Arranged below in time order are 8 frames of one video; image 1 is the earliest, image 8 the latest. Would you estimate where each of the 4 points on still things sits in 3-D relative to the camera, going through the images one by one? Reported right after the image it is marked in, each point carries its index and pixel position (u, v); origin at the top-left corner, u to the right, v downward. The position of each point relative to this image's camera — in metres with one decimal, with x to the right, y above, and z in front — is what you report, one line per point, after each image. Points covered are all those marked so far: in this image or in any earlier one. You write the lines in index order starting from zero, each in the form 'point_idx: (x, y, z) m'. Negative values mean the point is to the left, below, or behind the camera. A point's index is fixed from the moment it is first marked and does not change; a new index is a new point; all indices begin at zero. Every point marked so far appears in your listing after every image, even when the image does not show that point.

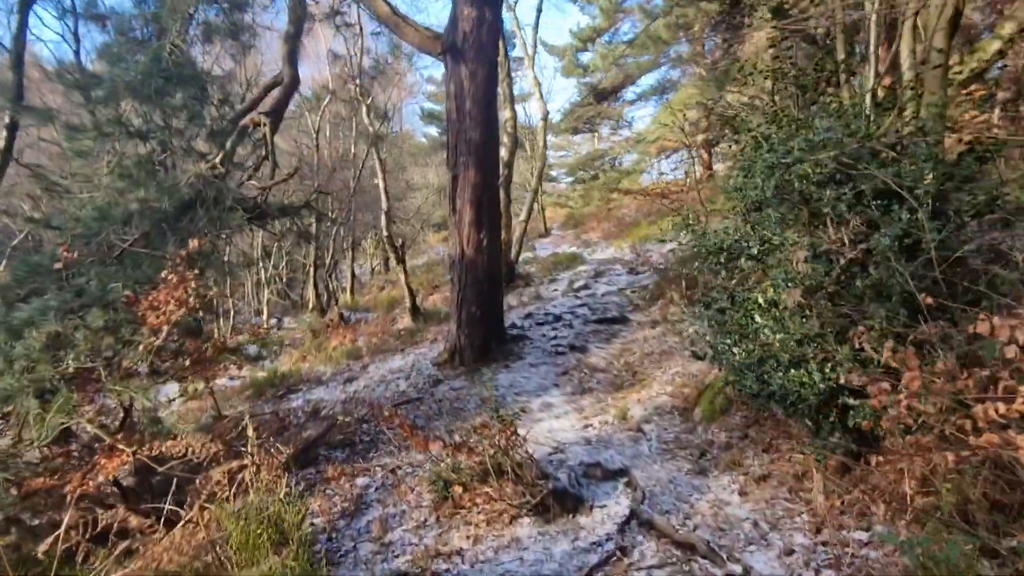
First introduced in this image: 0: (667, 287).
0: (+1.9, 0.0, +9.0) m
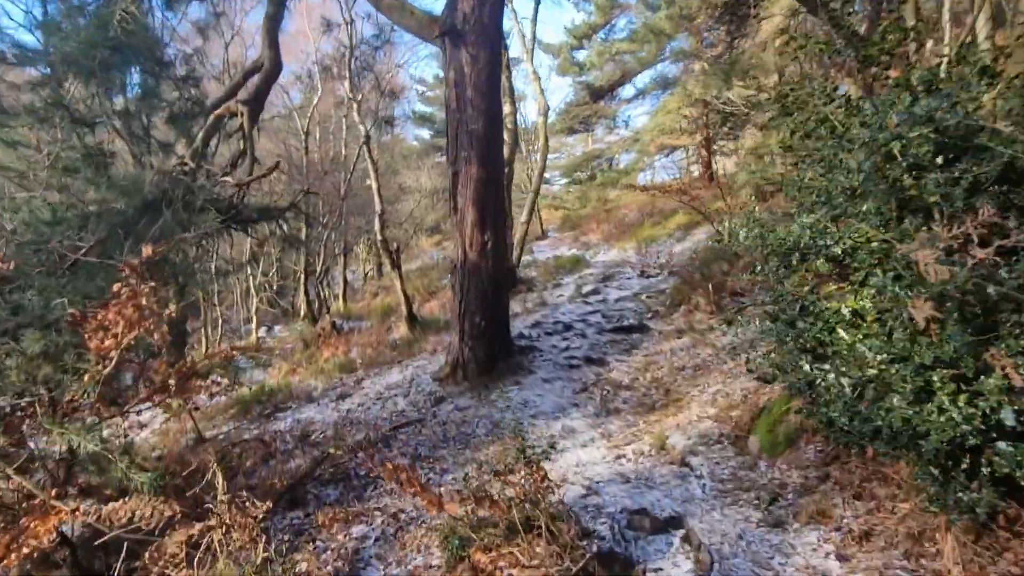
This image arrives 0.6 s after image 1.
0: (+2.0, 0.0, +8.3) m
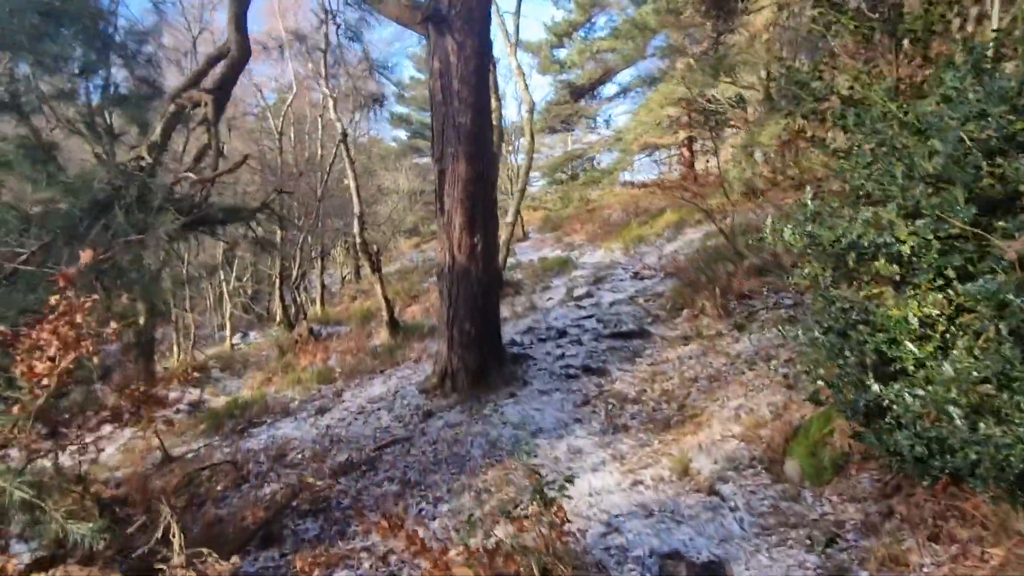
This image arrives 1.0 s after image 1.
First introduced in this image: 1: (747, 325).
0: (+1.9, -0.1, +7.8) m
1: (+2.1, -0.3, +6.4) m
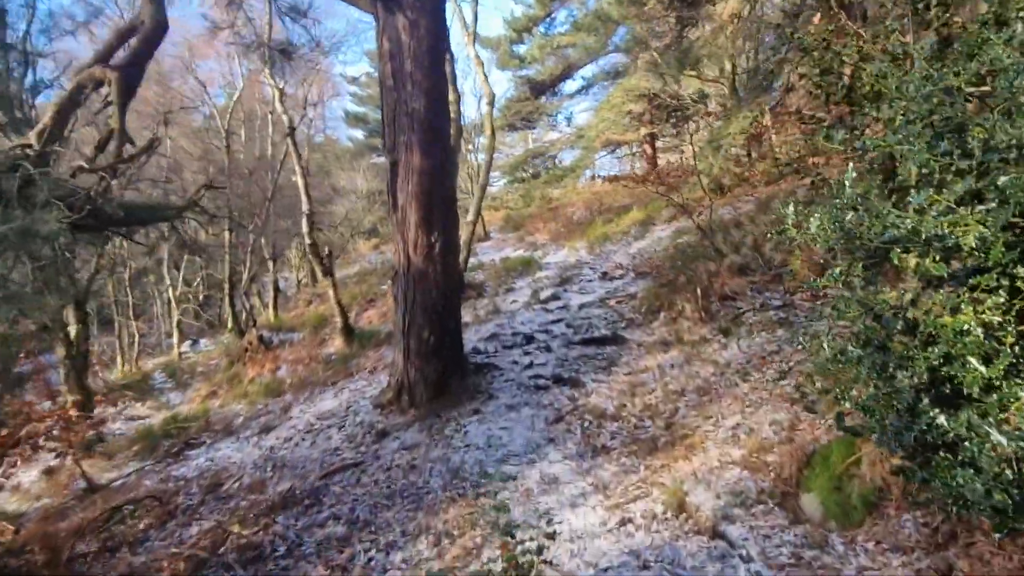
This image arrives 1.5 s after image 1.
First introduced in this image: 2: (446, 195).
0: (+1.6, -0.1, +7.2) m
1: (+1.8, -0.3, +5.9) m
2: (-0.6, +0.9, +6.9) m
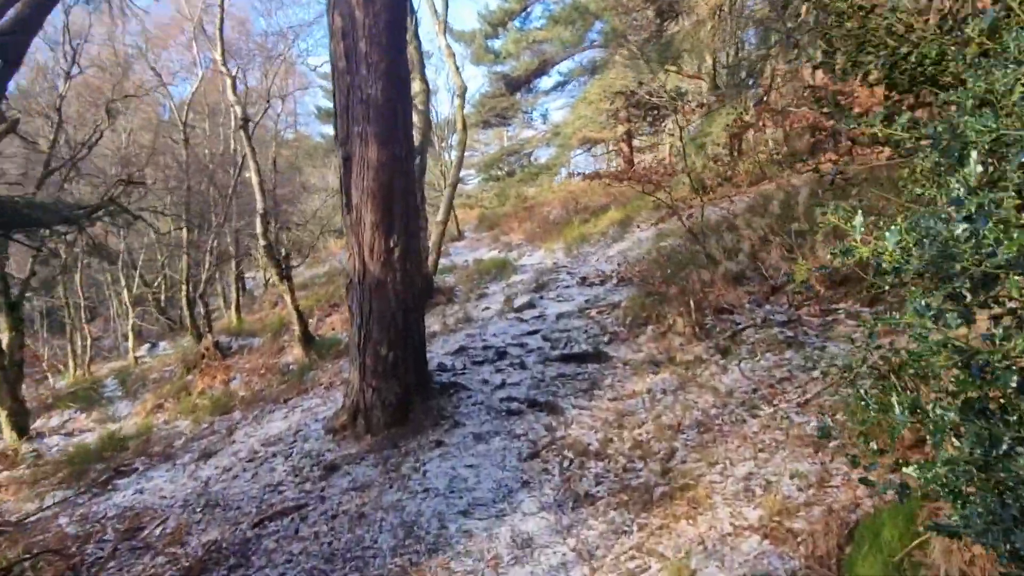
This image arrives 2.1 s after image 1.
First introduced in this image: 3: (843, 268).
0: (+1.3, -0.2, +6.5) m
1: (+1.5, -0.4, +5.1) m
2: (-0.9, +0.8, +6.0) m
3: (+2.4, +0.1, +5.3) m
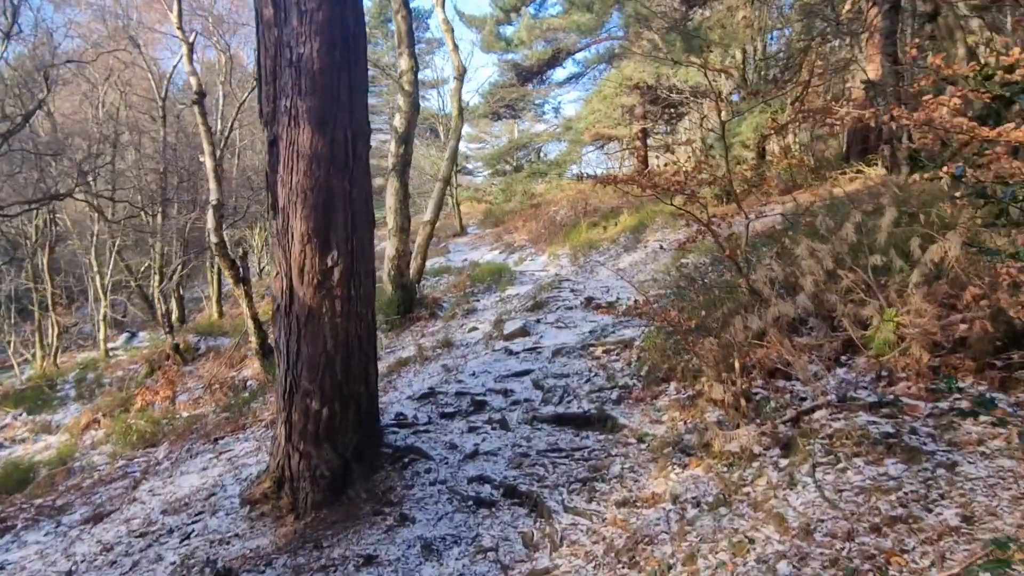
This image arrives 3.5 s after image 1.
0: (+1.2, -0.5, +4.9) m
1: (+1.4, -0.7, +3.5) m
2: (-1.0, +0.6, +4.5) m
3: (+2.3, -0.2, +3.7) m
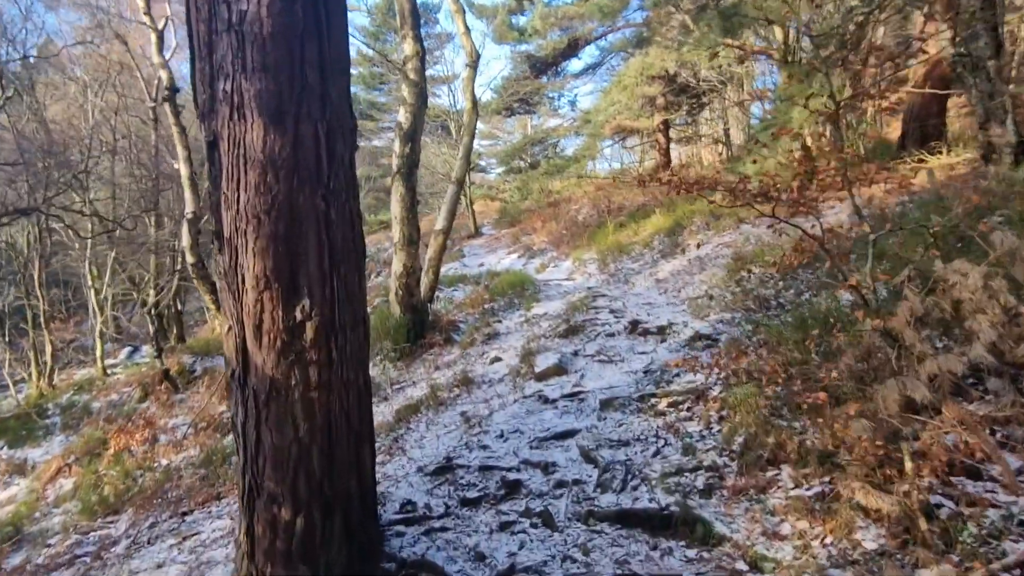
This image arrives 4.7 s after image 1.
0: (+1.4, -0.7, +3.5) m
1: (+1.6, -1.0, +2.2) m
2: (-0.8, +0.3, +3.1) m
3: (+2.5, -0.4, +2.3) m
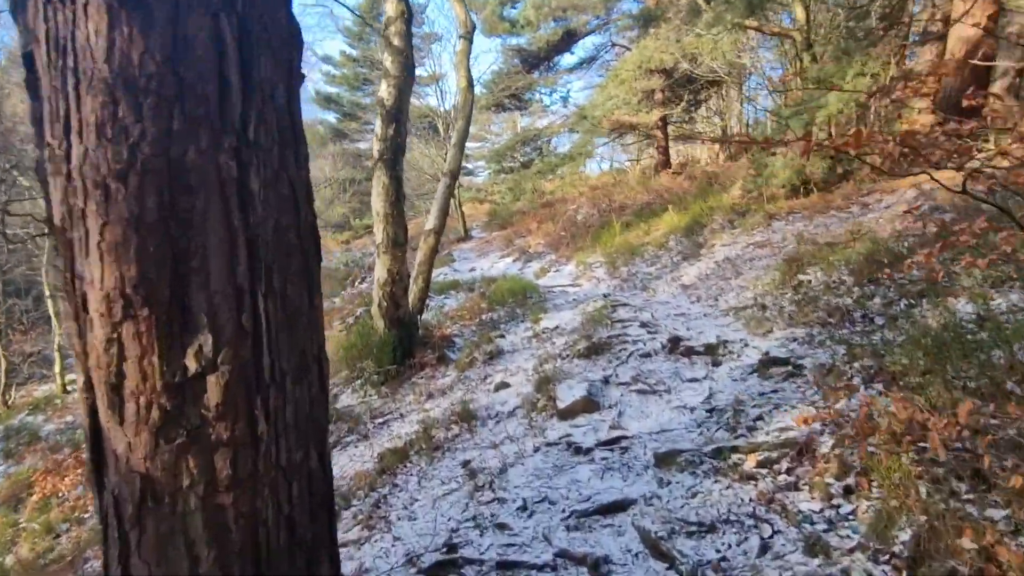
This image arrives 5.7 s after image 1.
0: (+1.5, -0.7, +2.2) m
1: (+1.8, -1.0, +0.8) m
2: (-0.6, +0.3, +1.8) m
3: (+2.6, -0.5, +1.0) m
